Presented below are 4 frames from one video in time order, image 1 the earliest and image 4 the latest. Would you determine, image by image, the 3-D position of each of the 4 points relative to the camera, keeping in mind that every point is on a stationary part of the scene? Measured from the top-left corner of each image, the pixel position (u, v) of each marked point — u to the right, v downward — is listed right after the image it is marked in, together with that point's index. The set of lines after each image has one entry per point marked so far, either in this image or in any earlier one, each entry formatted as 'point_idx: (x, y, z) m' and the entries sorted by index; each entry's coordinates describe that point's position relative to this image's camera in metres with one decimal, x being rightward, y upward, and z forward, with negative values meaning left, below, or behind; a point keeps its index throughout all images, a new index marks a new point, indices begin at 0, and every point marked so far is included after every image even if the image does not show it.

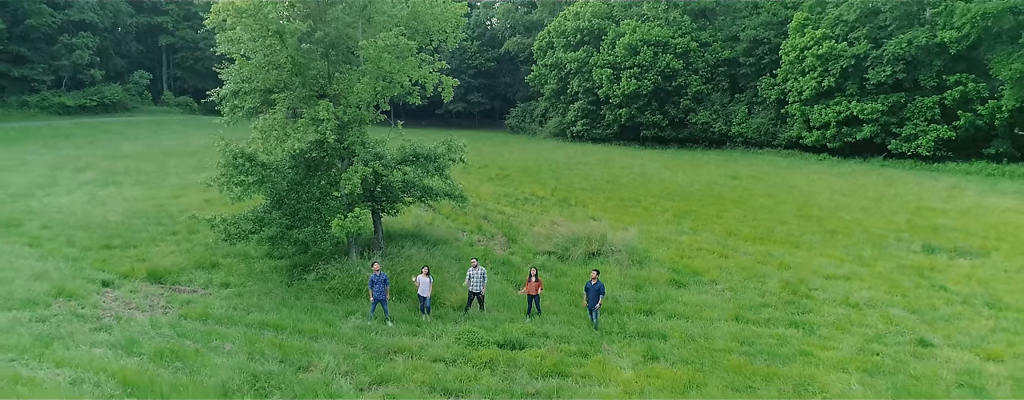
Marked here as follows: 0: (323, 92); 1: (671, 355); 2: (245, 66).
0: (-4.5, +2.6, +14.8) m
1: (+2.7, -2.6, +10.7) m
2: (-6.1, +3.0, +14.1) m
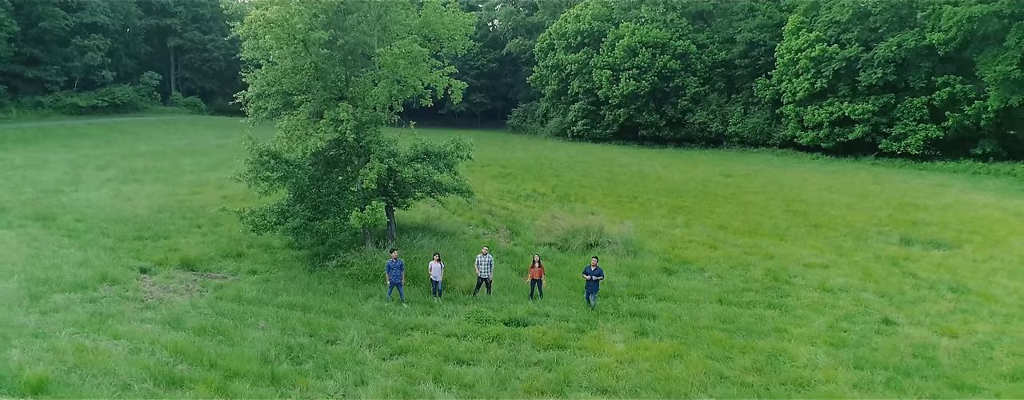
0: (-4.4, +2.7, +16.0) m
1: (+2.8, -2.5, +11.9) m
2: (-6.0, +3.2, +15.4) m
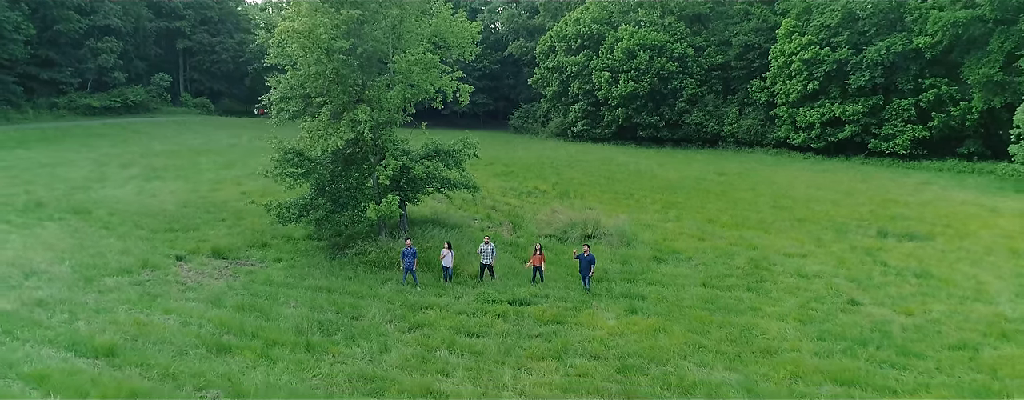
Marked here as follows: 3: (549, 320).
0: (-4.3, +2.9, +17.4) m
1: (+2.9, -2.3, +13.3) m
2: (-5.9, +3.3, +16.8) m
3: (+0.7, -2.5, +12.7) m
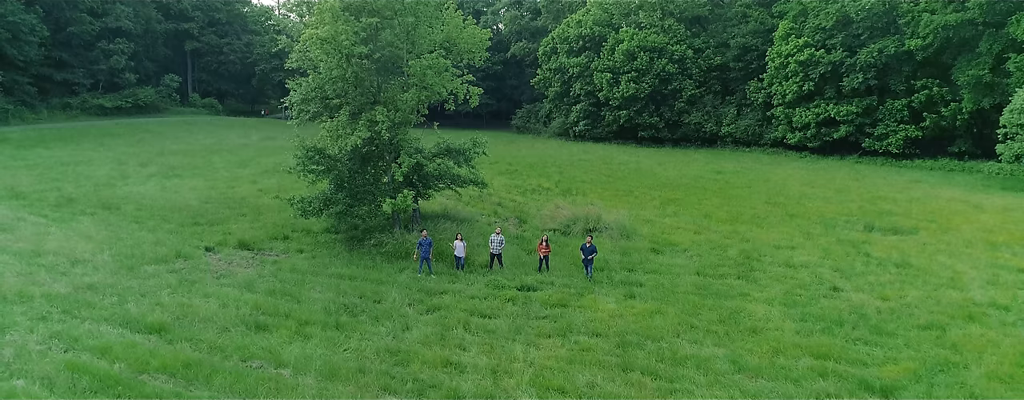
0: (-4.1, +3.0, +18.6) m
1: (+3.1, -2.2, +14.5) m
2: (-5.7, +3.5, +18.0) m
3: (+0.9, -2.3, +13.8) m
